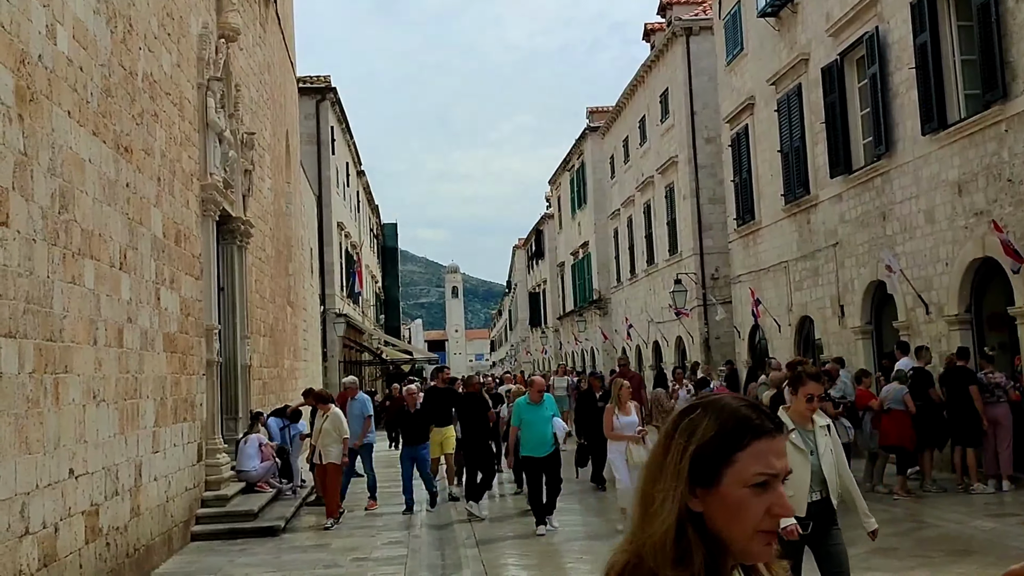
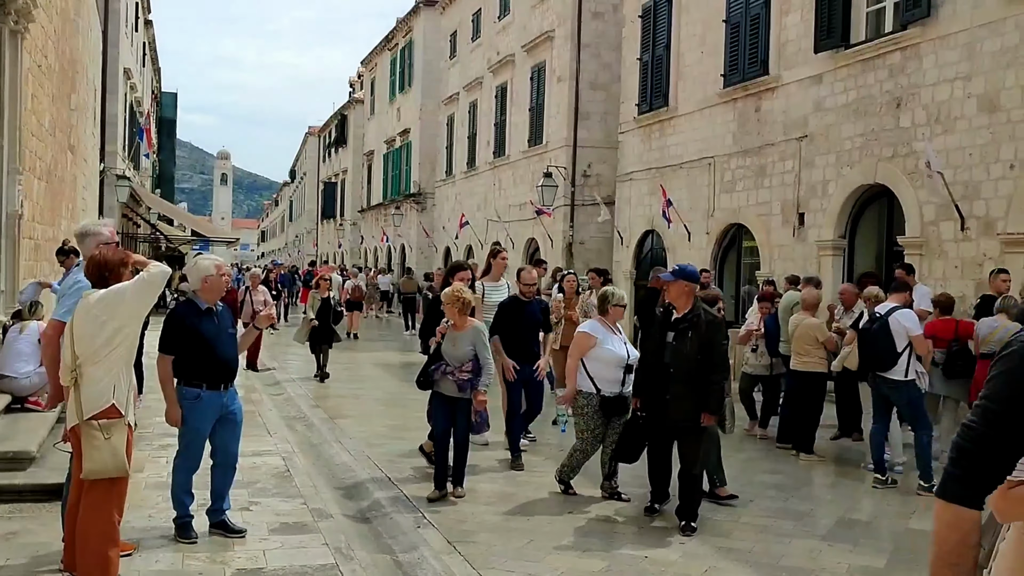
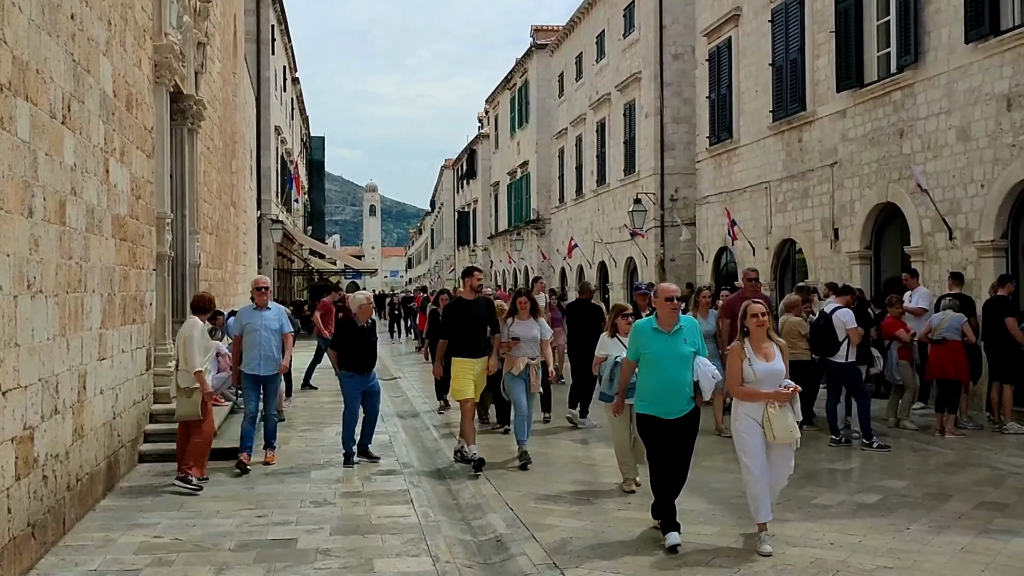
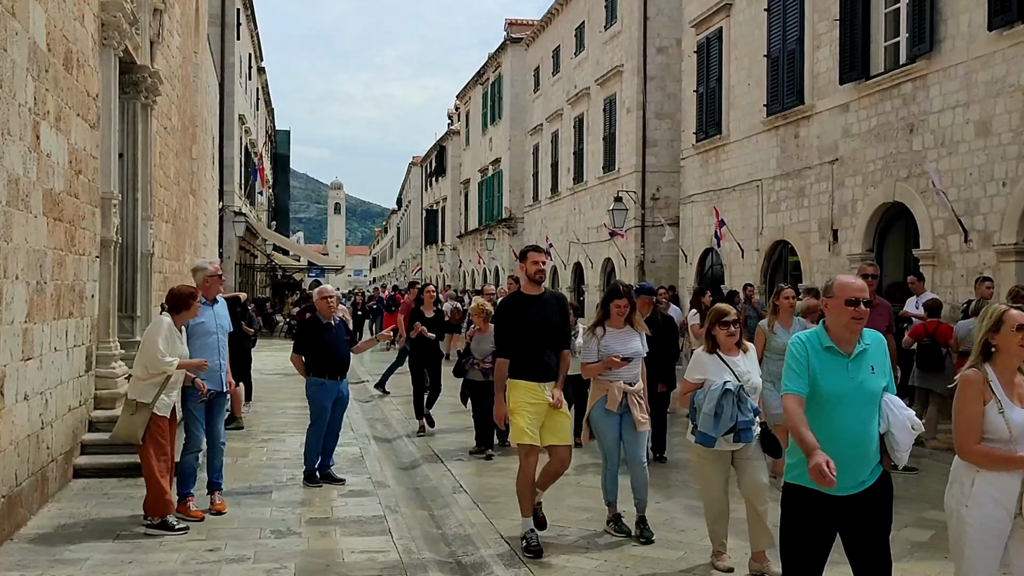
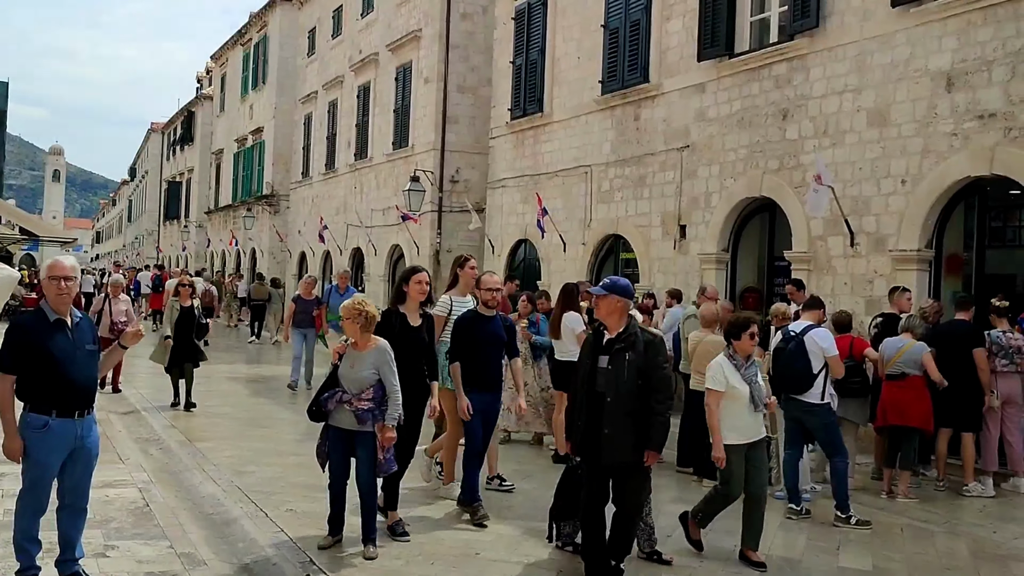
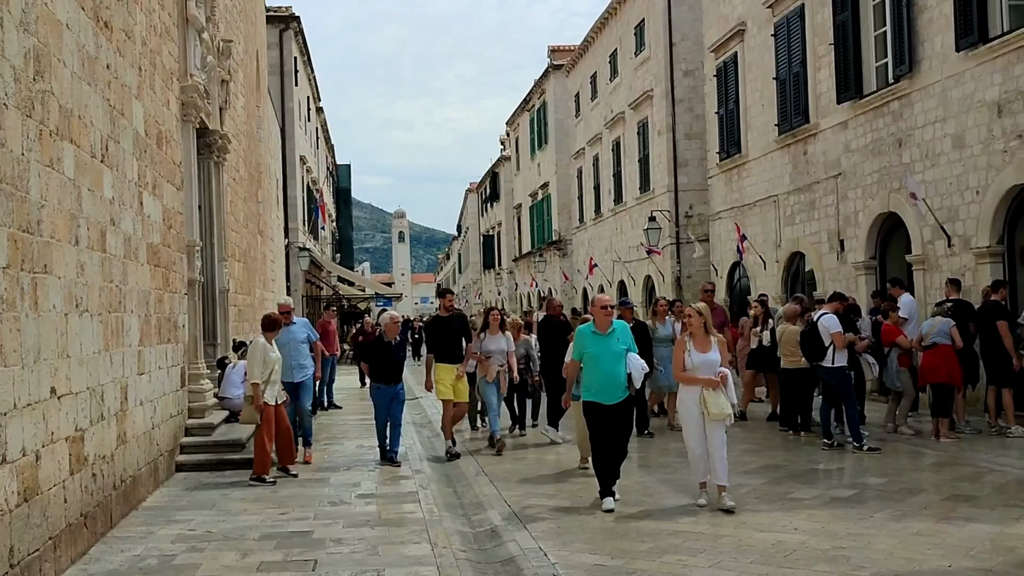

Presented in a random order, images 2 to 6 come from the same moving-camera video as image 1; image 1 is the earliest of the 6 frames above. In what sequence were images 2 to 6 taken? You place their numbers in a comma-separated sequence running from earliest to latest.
6, 3, 4, 2, 5
